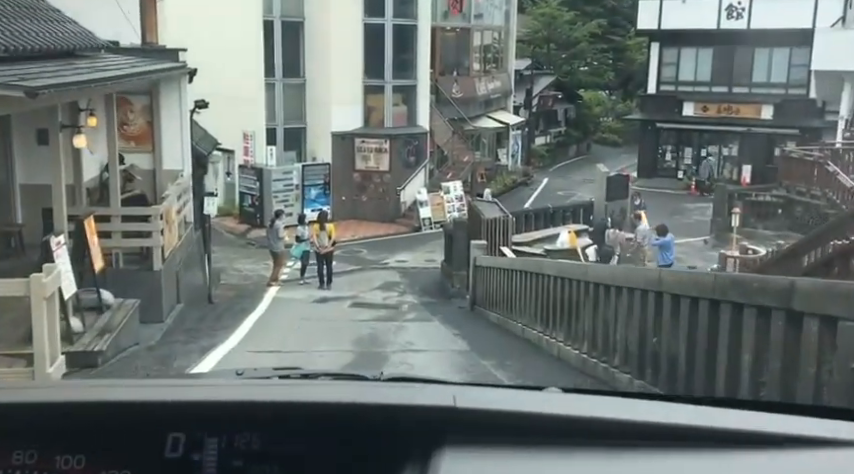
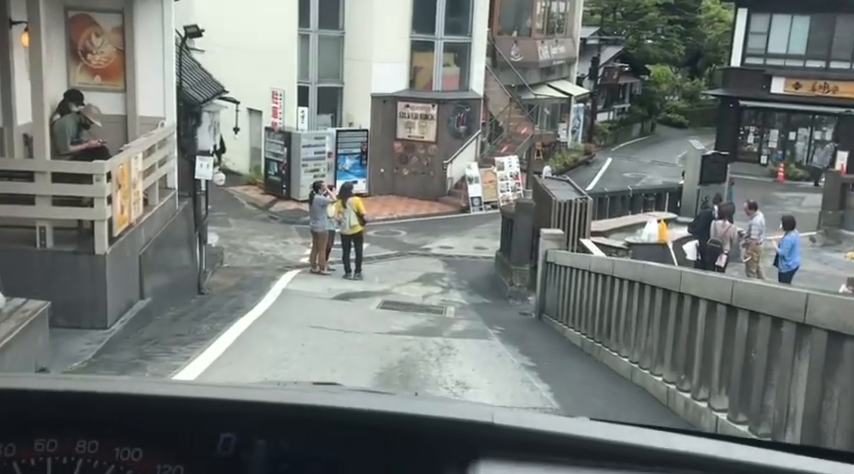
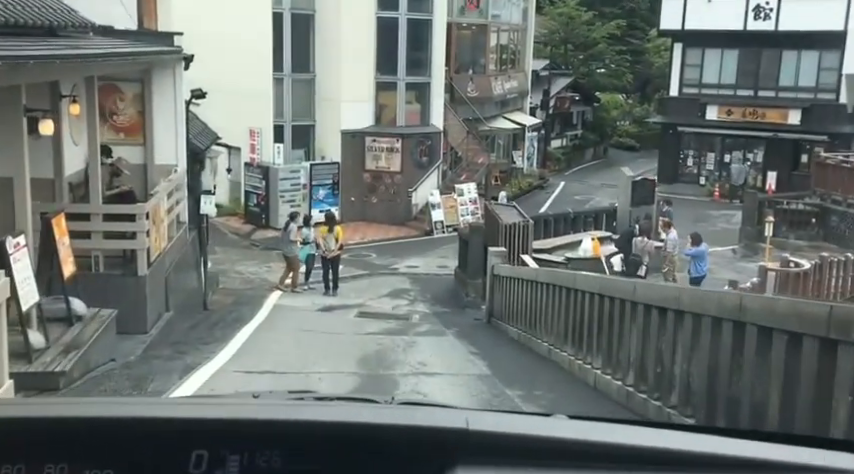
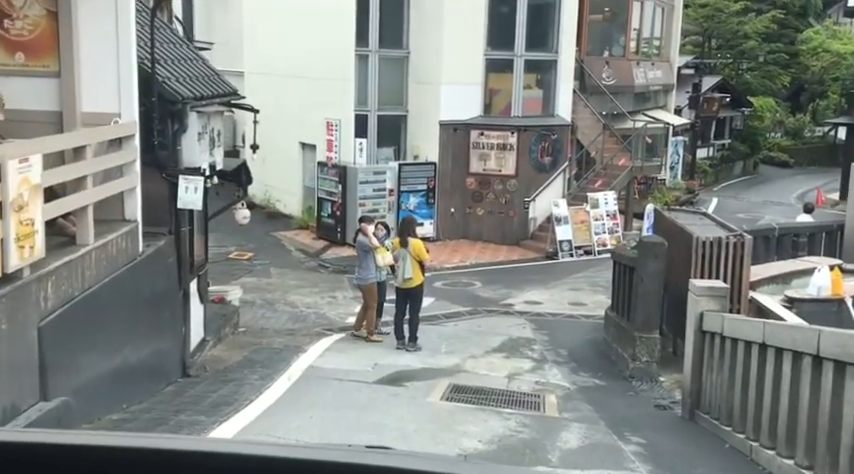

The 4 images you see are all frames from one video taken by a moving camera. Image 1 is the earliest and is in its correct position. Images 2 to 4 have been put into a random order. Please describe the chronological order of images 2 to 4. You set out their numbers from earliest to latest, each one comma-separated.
3, 2, 4
